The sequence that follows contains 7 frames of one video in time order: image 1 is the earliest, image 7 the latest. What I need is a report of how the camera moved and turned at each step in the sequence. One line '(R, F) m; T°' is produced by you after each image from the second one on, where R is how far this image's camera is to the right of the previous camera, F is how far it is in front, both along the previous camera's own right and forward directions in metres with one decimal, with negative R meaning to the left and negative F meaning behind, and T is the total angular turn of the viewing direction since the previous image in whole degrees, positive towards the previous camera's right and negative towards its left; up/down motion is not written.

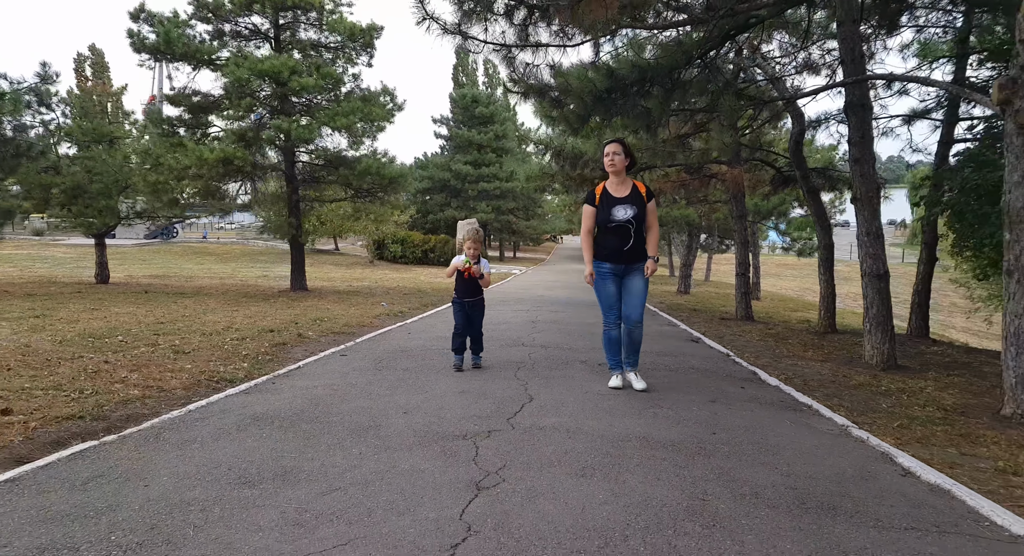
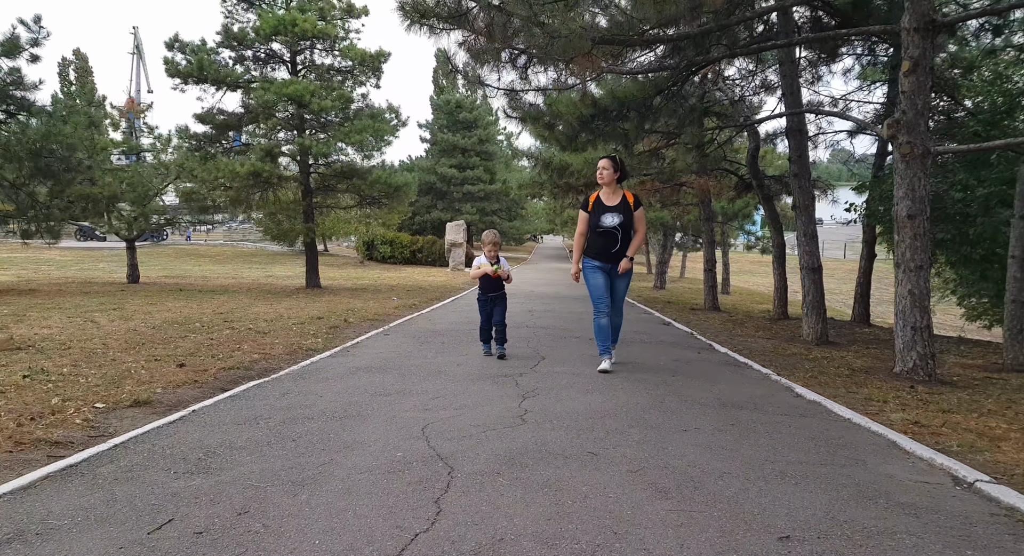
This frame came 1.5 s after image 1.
(-0.3, -1.7) m; +2°
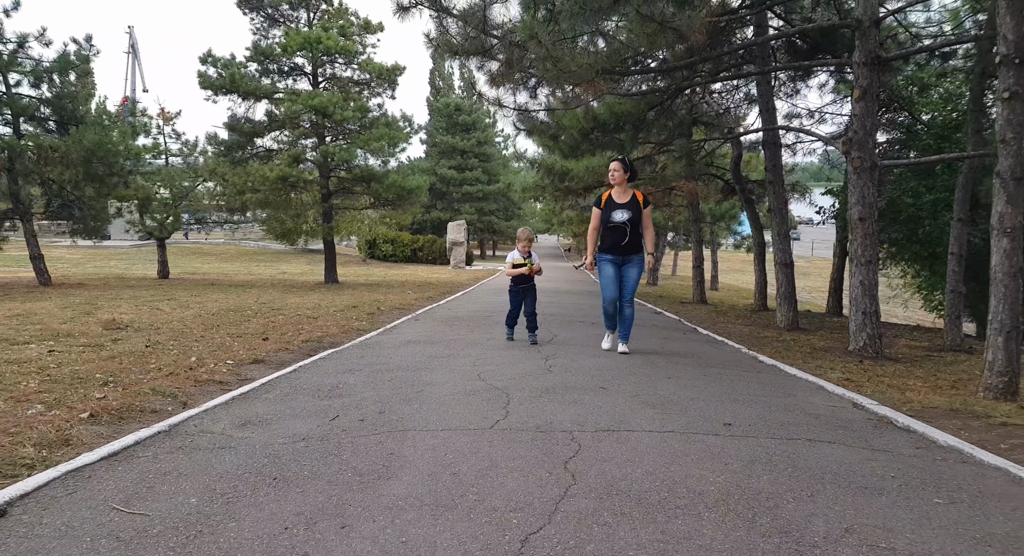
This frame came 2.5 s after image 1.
(-0.3, -1.3) m; +1°
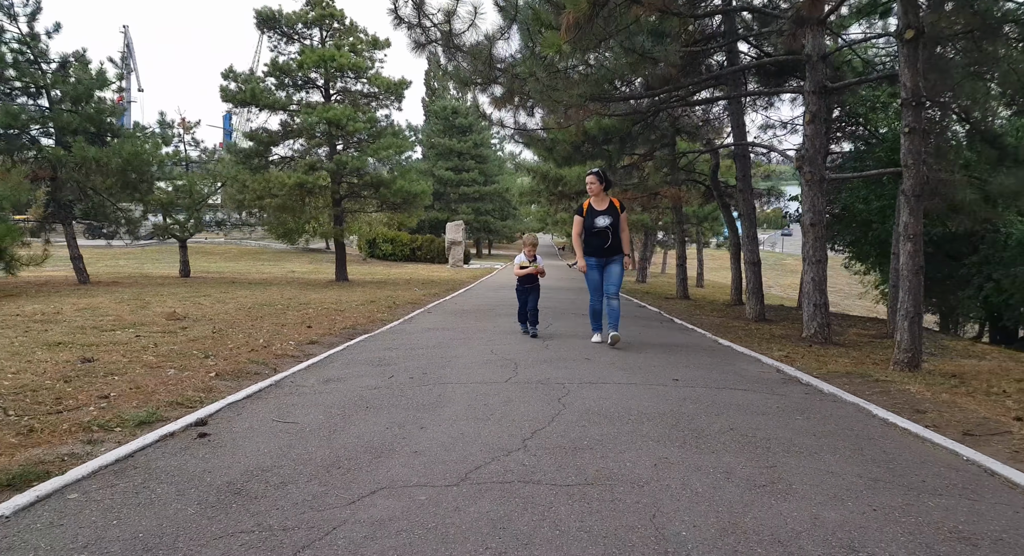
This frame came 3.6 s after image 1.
(-0.1, -1.4) m; 0°
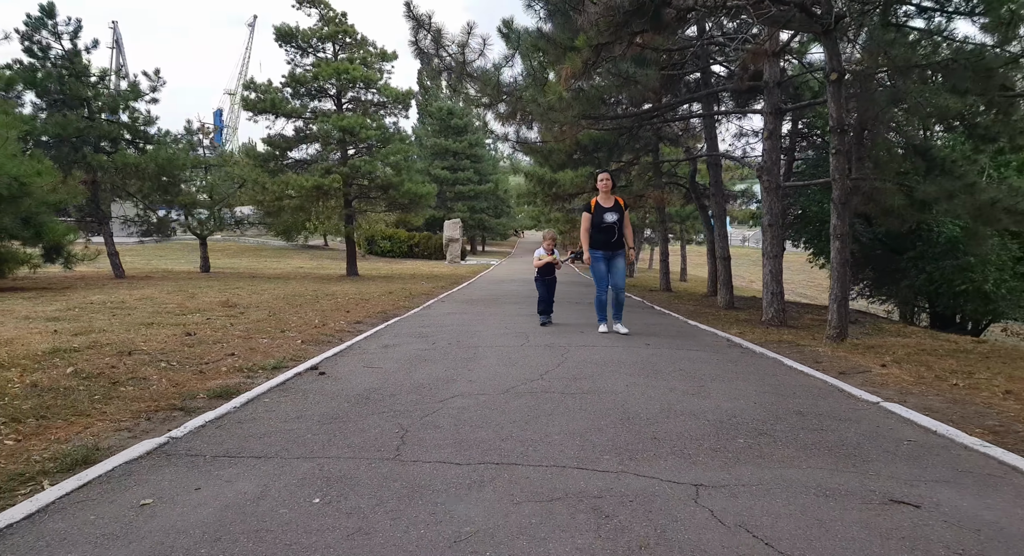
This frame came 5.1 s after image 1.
(-0.2, -1.6) m; +1°
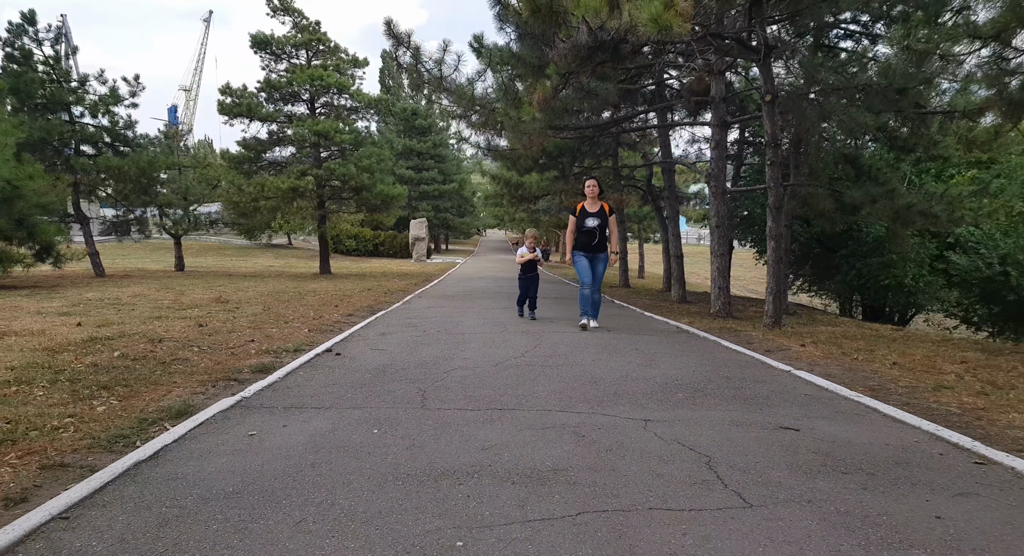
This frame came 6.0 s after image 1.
(-0.2, -1.0) m; +3°
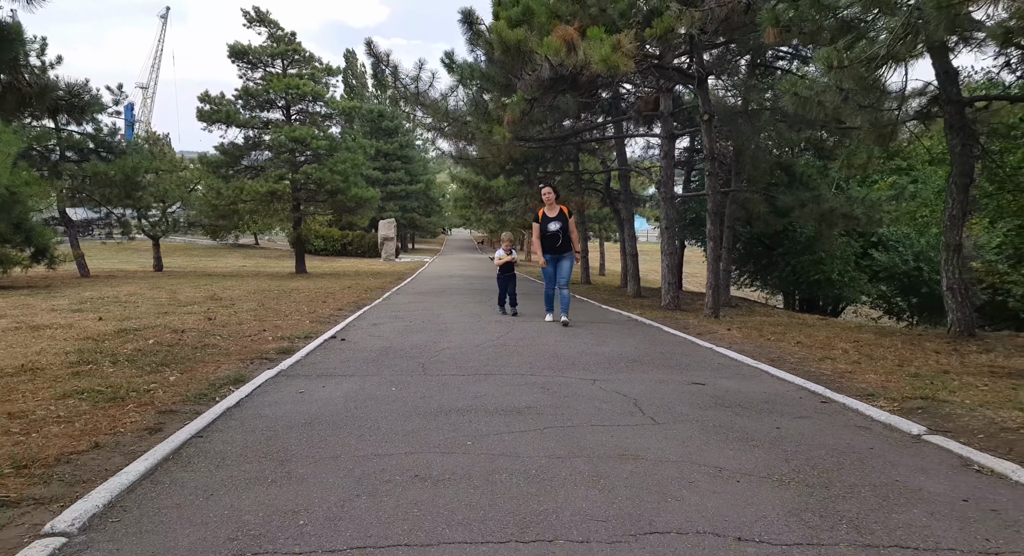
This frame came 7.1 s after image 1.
(-0.1, -1.2) m; +3°
